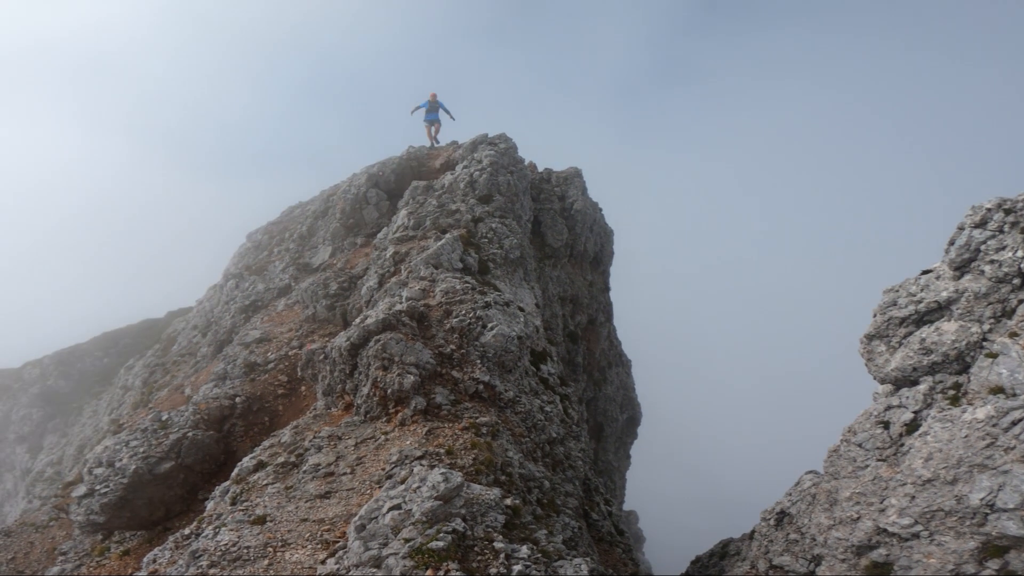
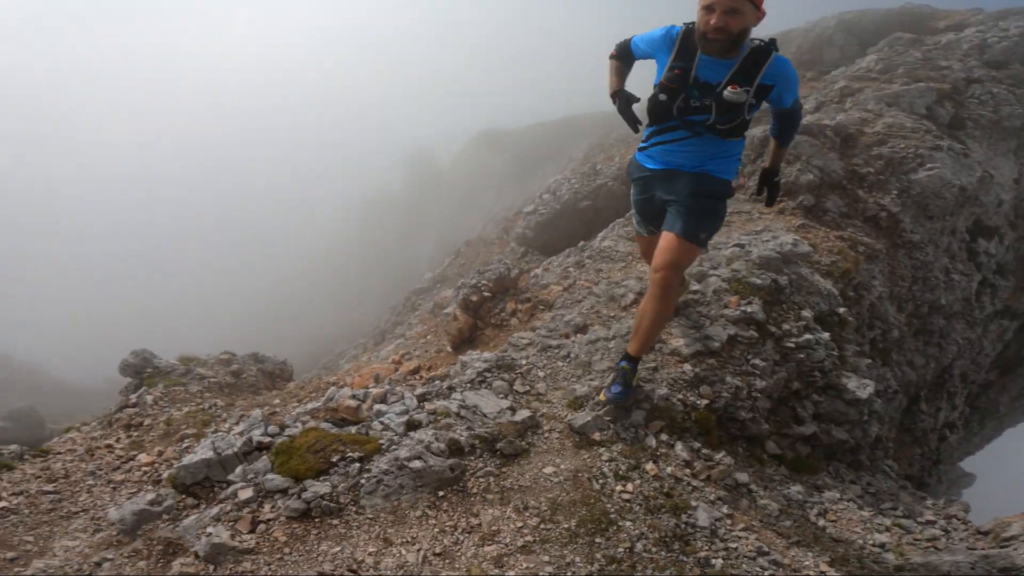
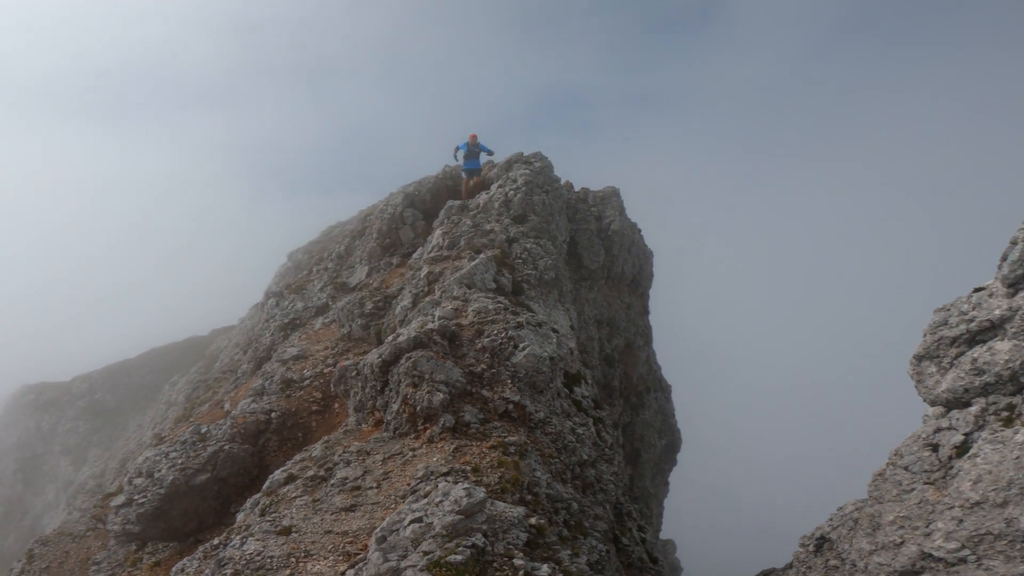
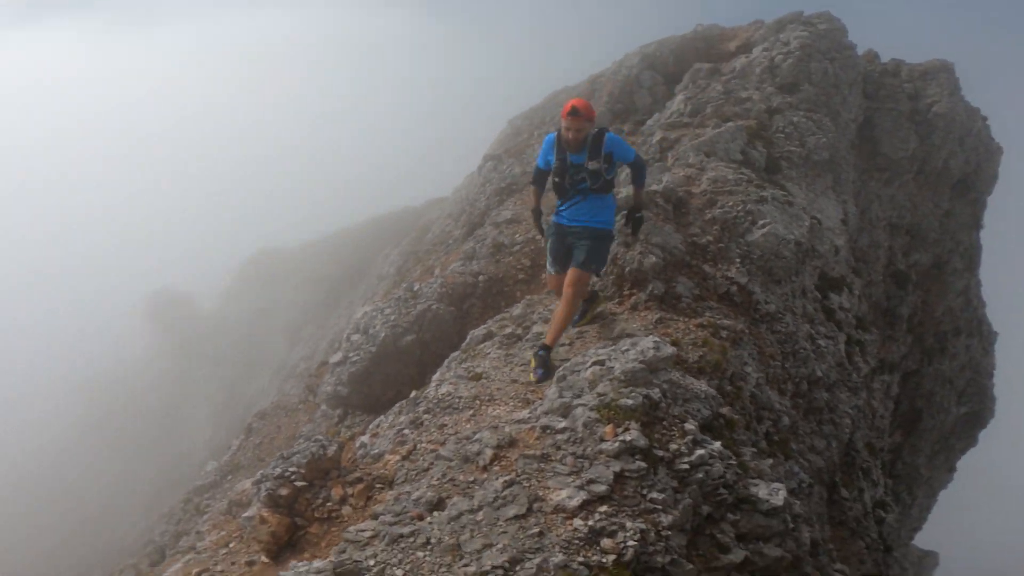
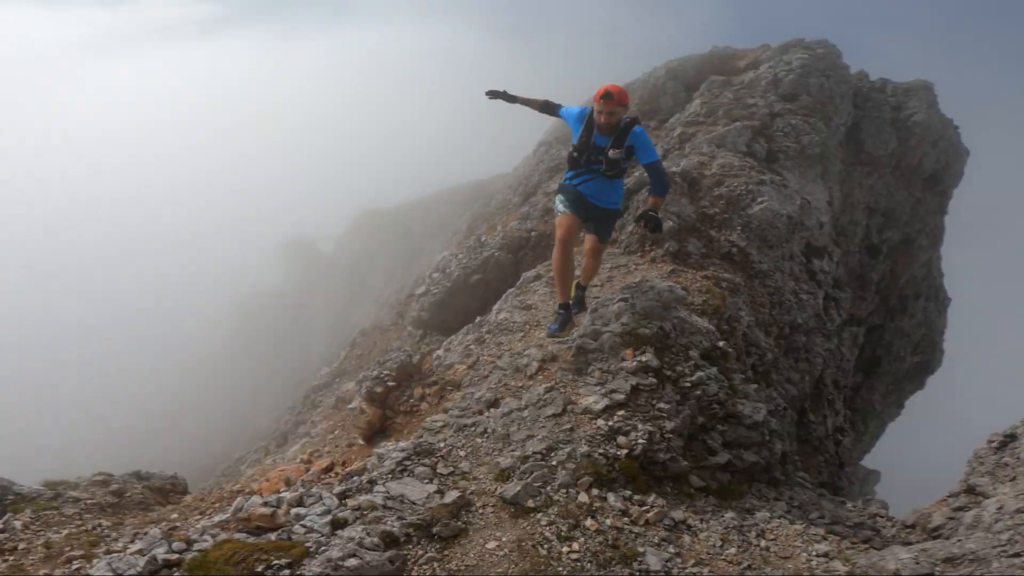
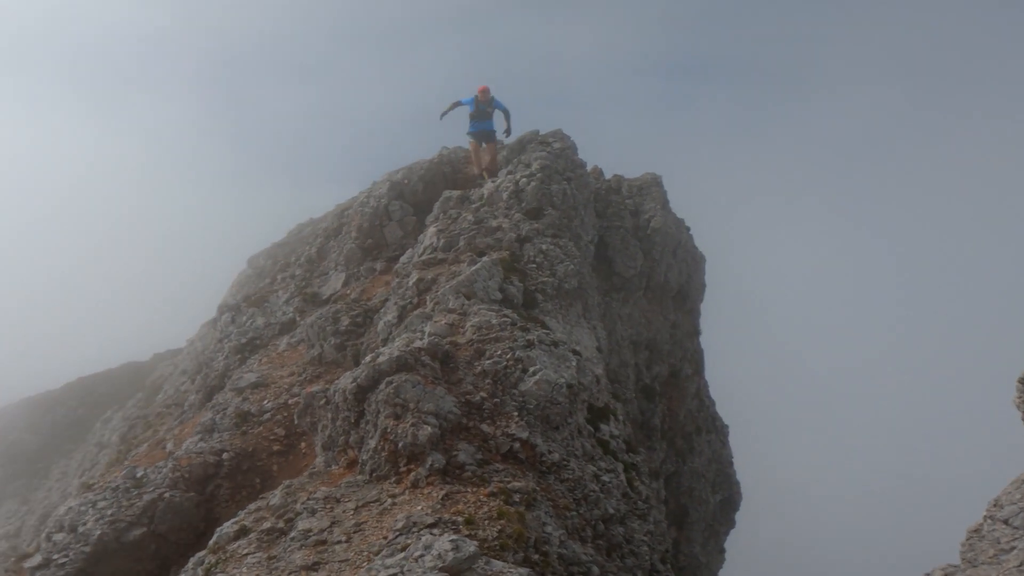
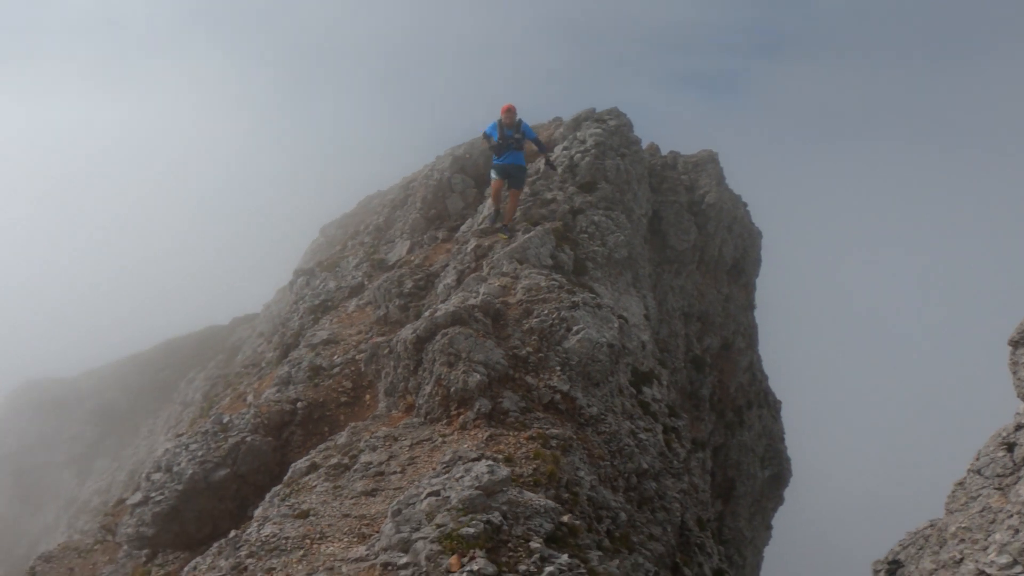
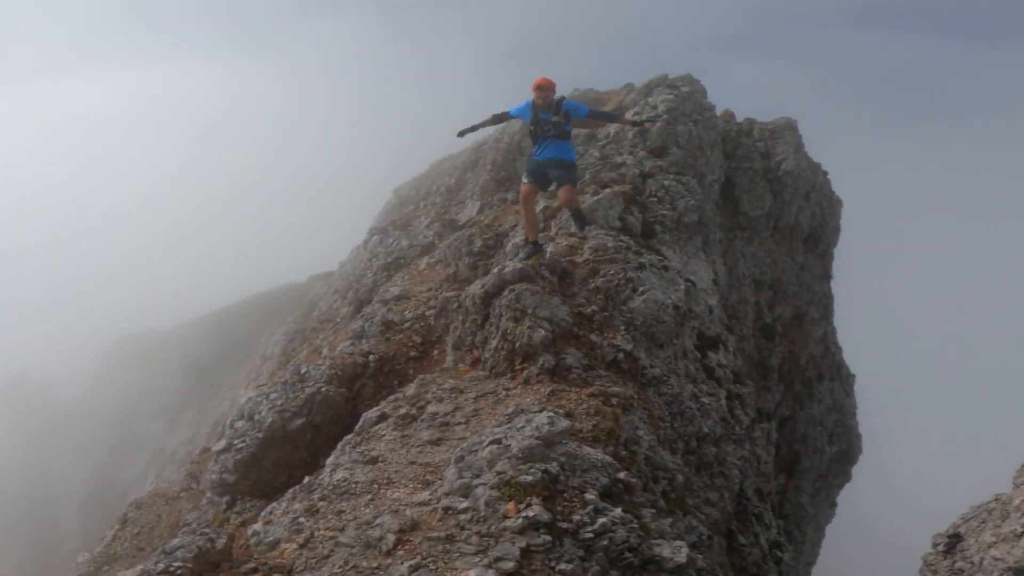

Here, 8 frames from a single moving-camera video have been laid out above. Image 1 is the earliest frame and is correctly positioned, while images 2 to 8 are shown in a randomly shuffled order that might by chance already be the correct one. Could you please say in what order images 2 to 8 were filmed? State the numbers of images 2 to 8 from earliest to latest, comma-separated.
3, 6, 7, 8, 4, 5, 2
